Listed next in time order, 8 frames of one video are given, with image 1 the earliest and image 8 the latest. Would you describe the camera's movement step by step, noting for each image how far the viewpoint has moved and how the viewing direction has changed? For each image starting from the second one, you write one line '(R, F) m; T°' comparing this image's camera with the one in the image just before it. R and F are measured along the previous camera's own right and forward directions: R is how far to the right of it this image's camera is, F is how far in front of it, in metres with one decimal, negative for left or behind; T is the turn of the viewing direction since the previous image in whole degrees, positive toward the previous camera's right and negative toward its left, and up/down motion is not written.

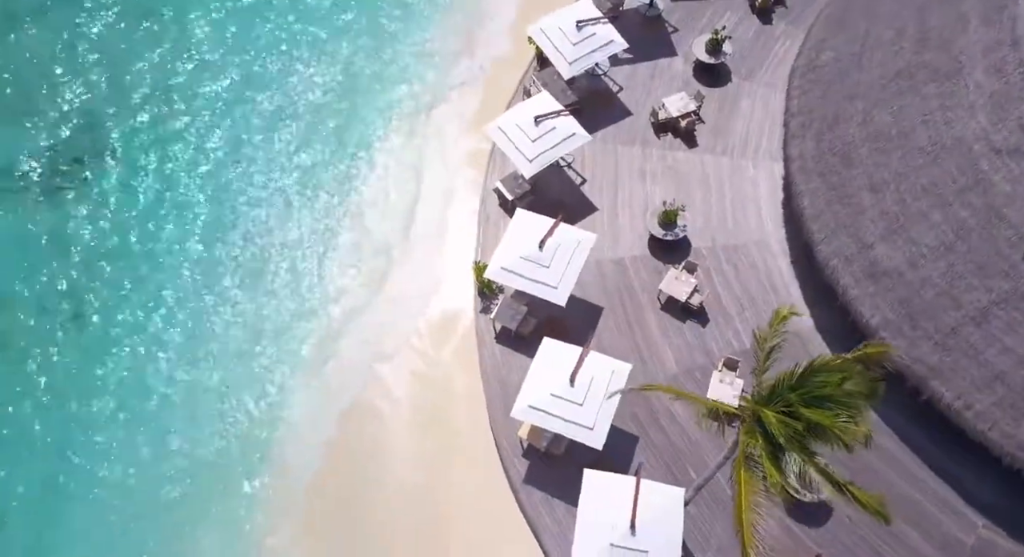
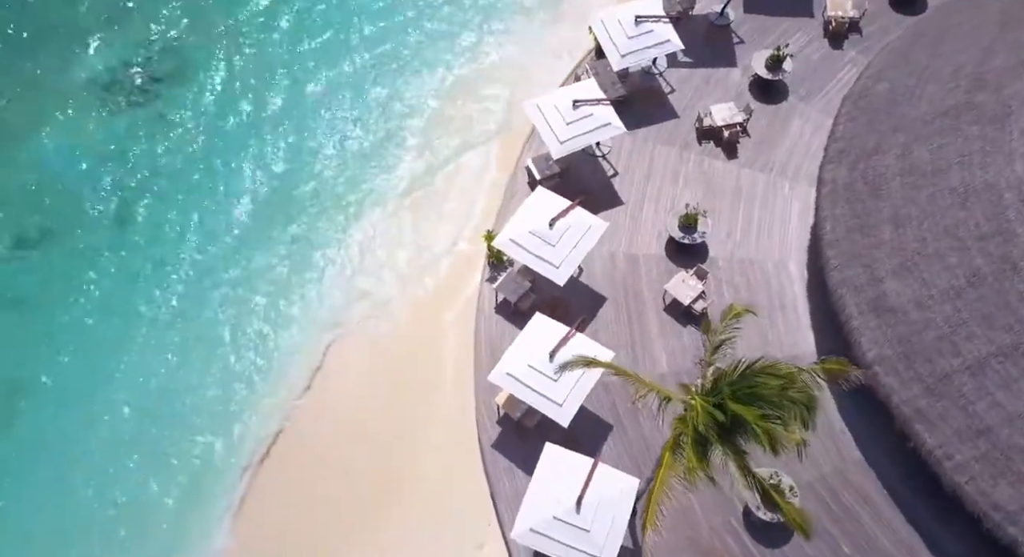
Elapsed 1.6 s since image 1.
(+1.4, -0.3) m; -5°
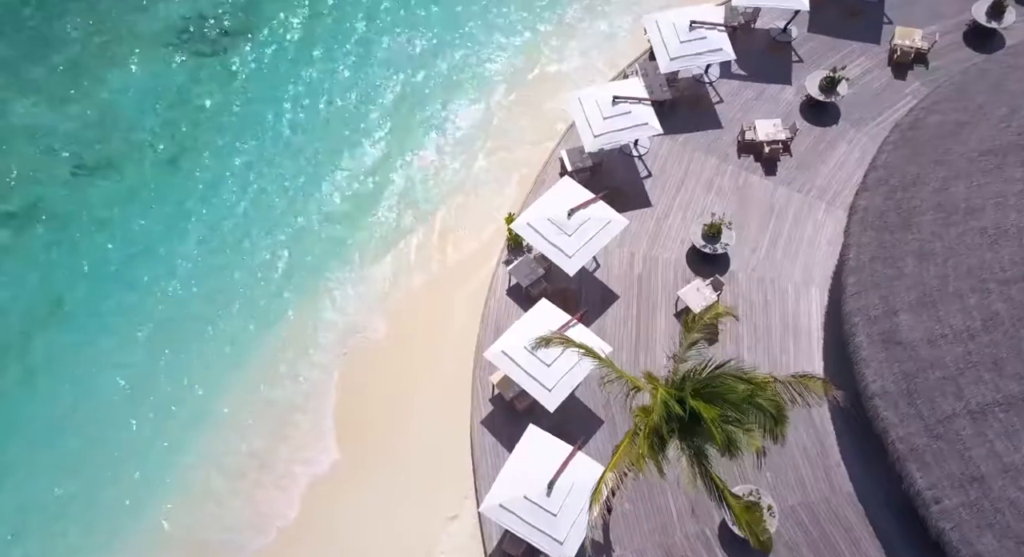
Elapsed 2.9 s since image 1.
(+1.0, -0.2) m; -4°
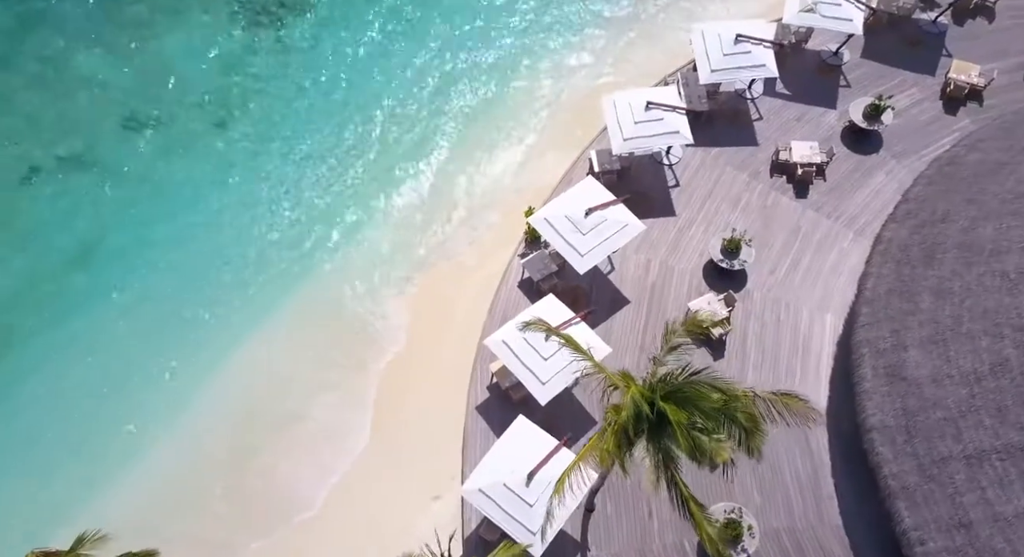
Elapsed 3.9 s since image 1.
(+0.7, -0.1) m; -3°
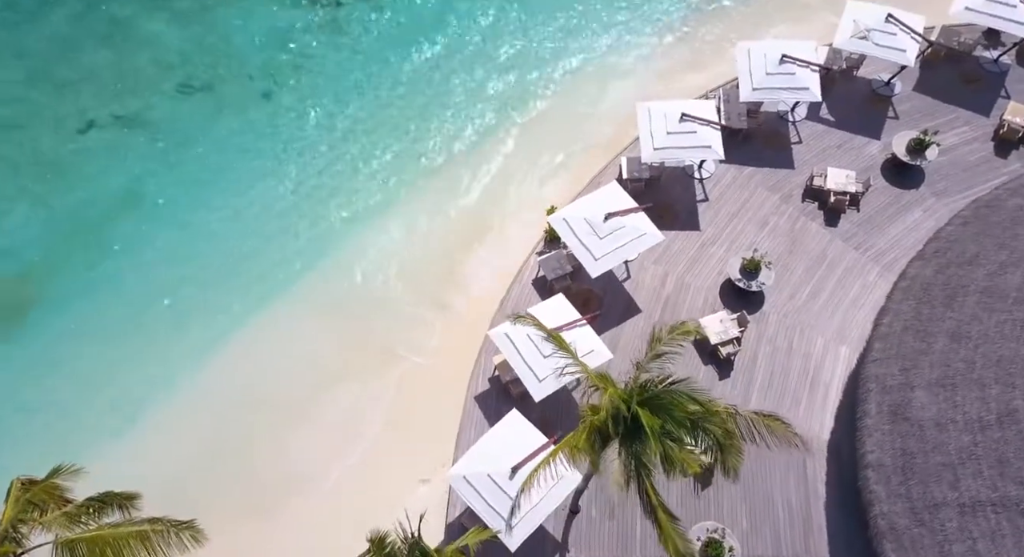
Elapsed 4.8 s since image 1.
(+0.7, -0.1) m; -3°
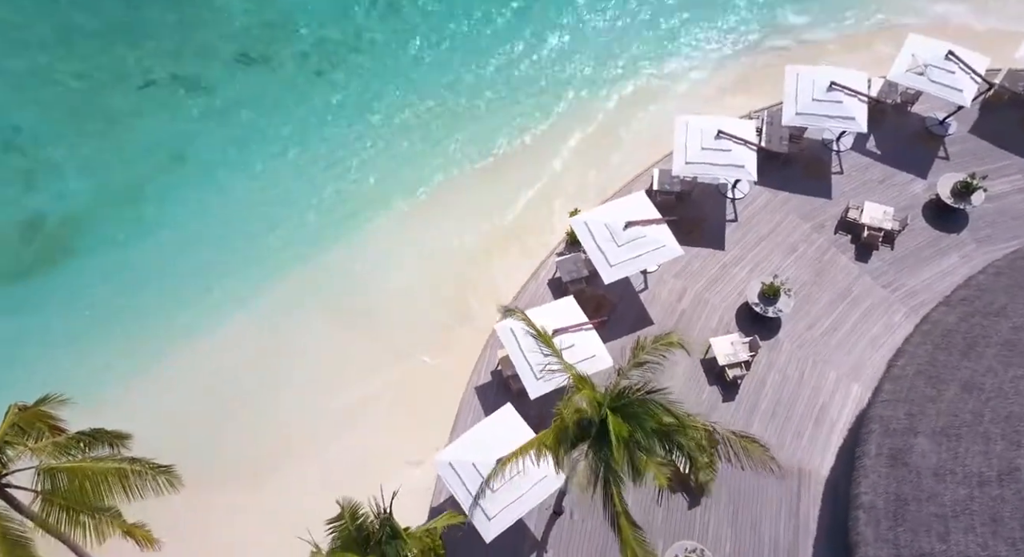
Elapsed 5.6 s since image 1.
(+0.7, -0.1) m; -4°
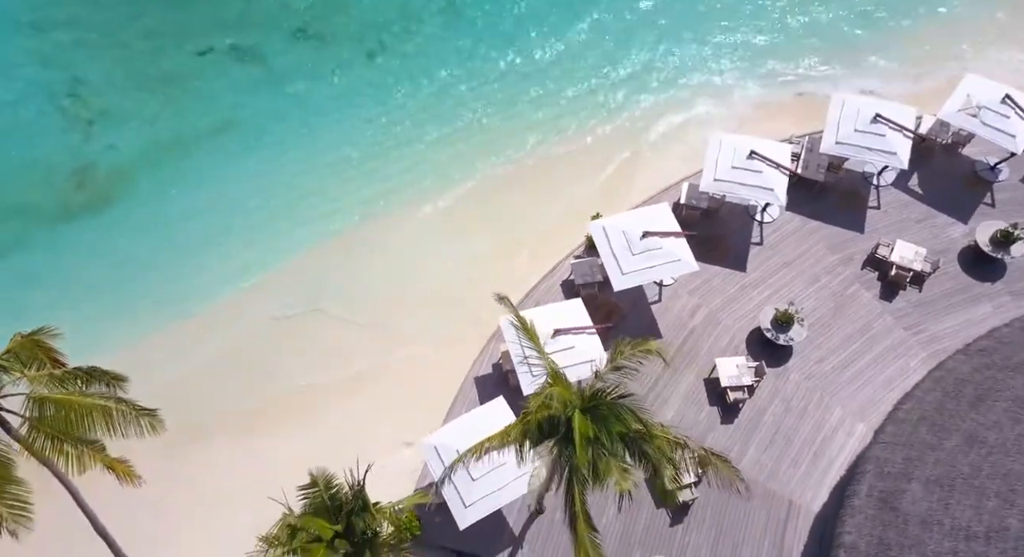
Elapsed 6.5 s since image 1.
(+0.8, -0.1) m; -4°
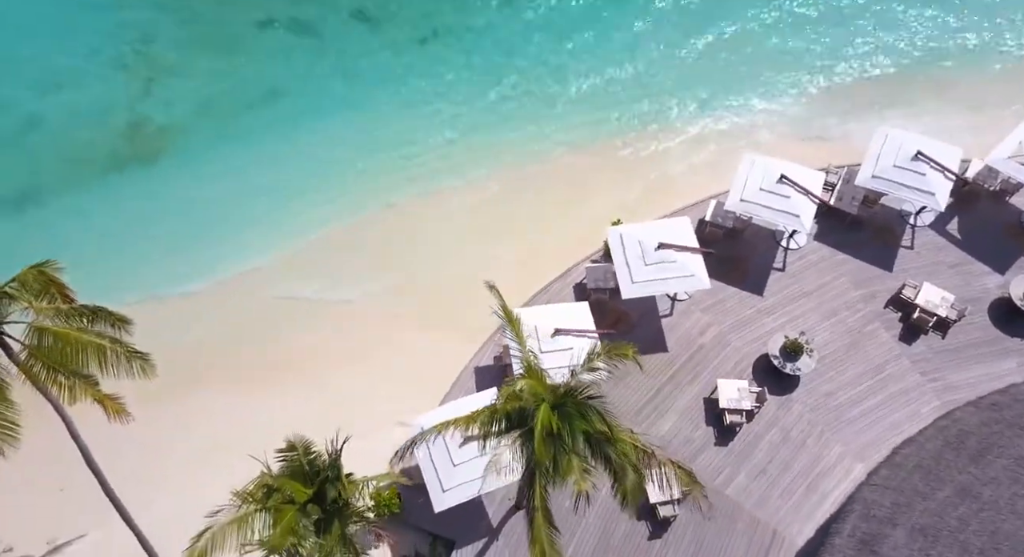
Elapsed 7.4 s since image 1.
(+0.8, -0.1) m; -4°
